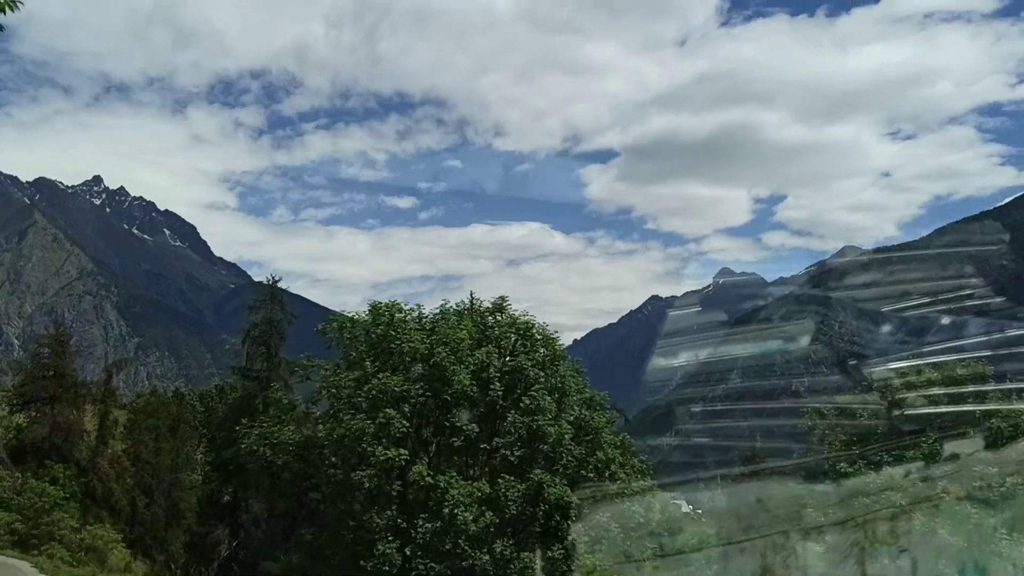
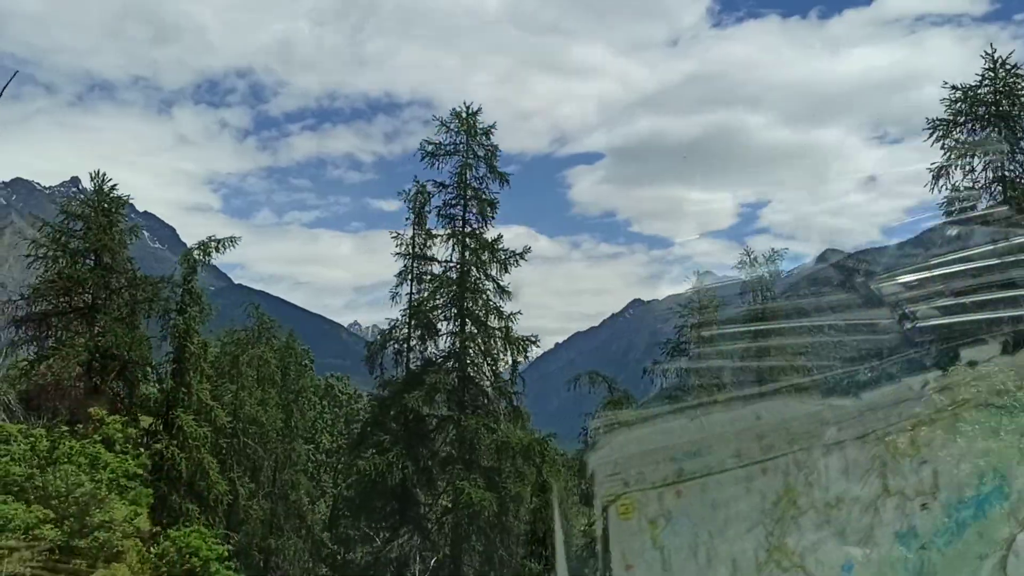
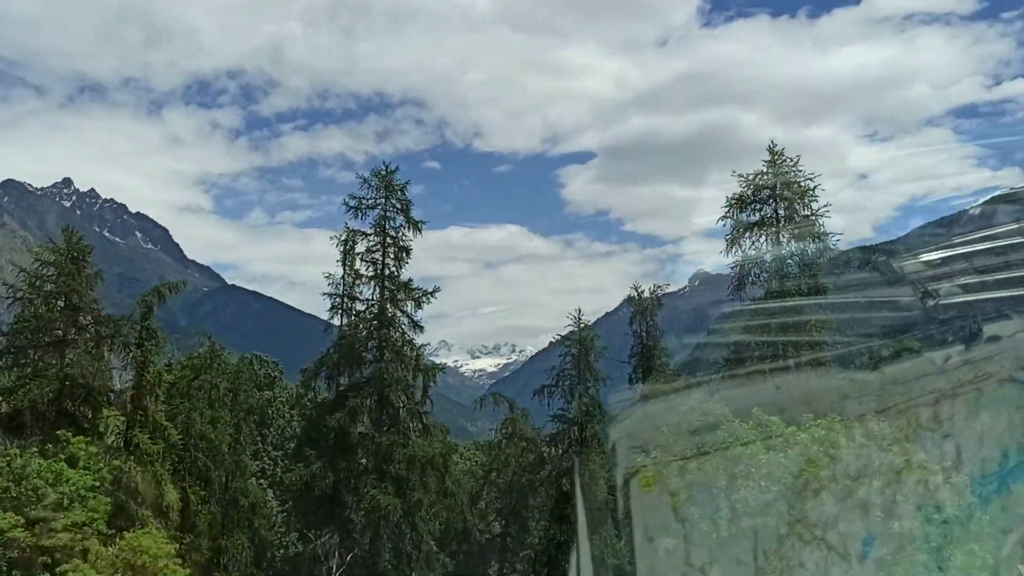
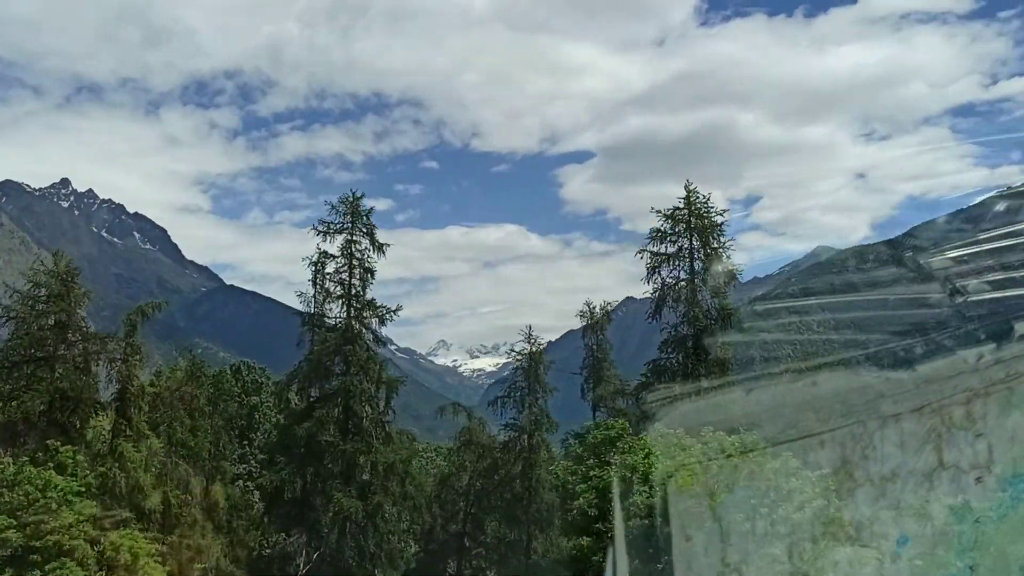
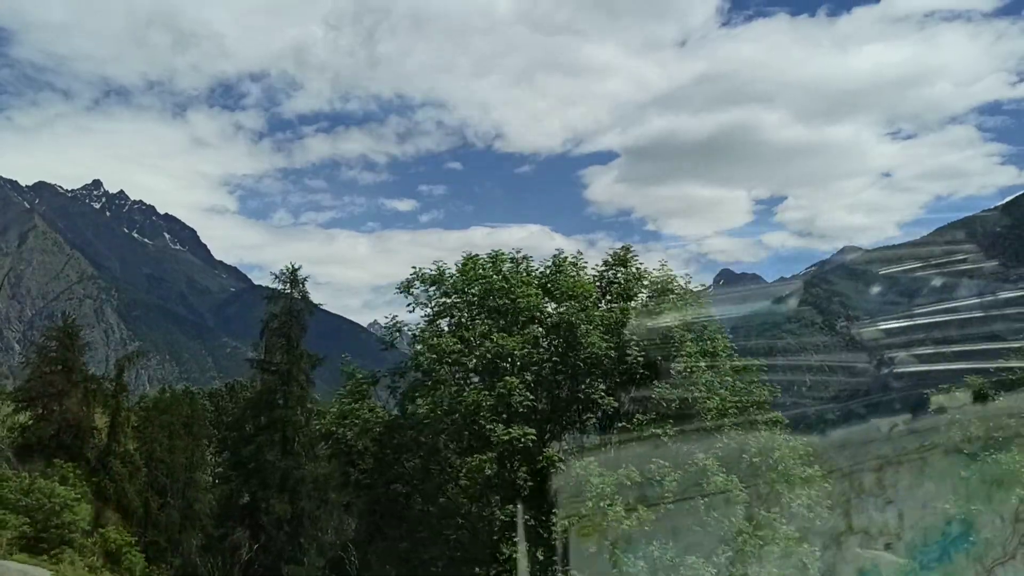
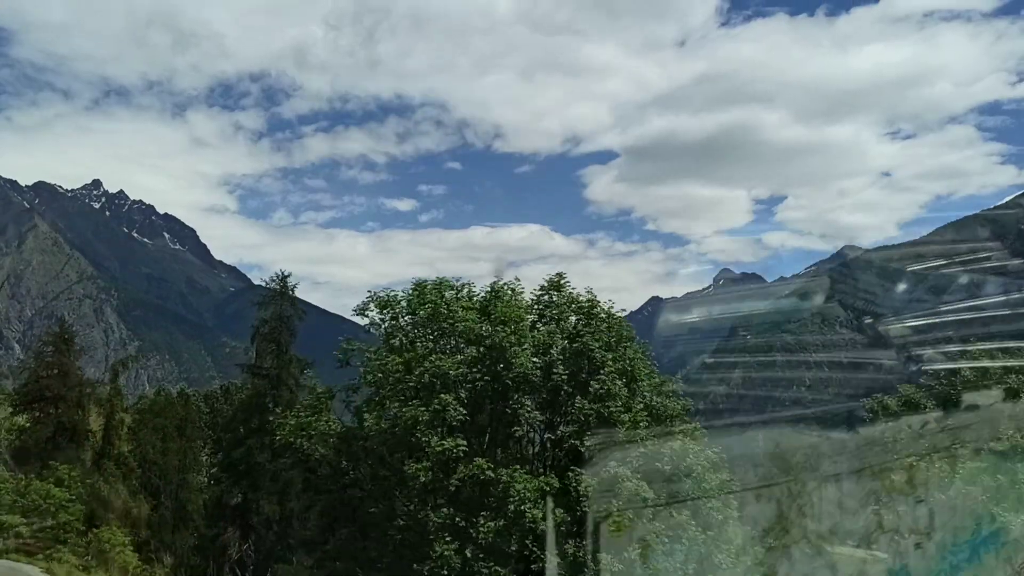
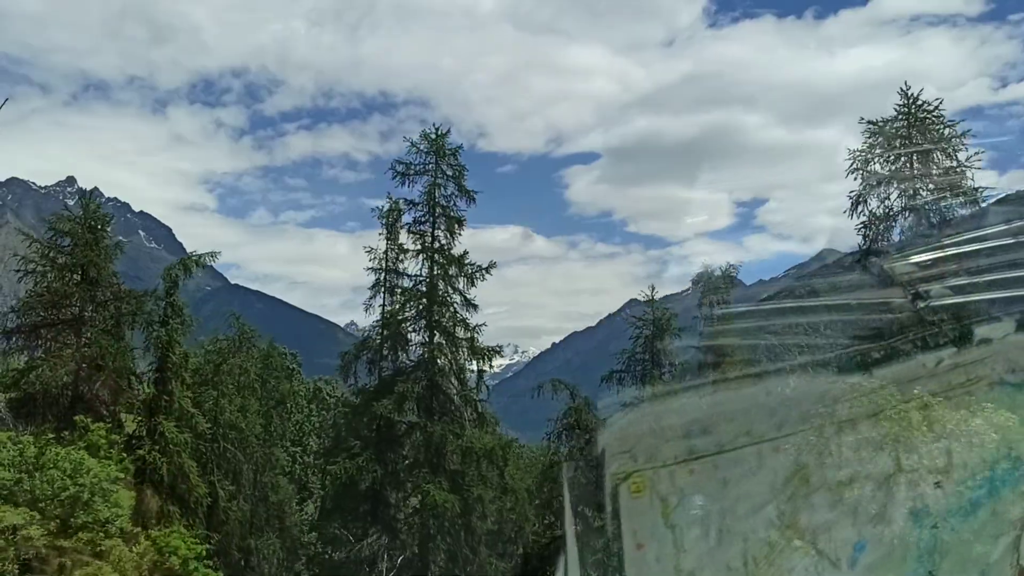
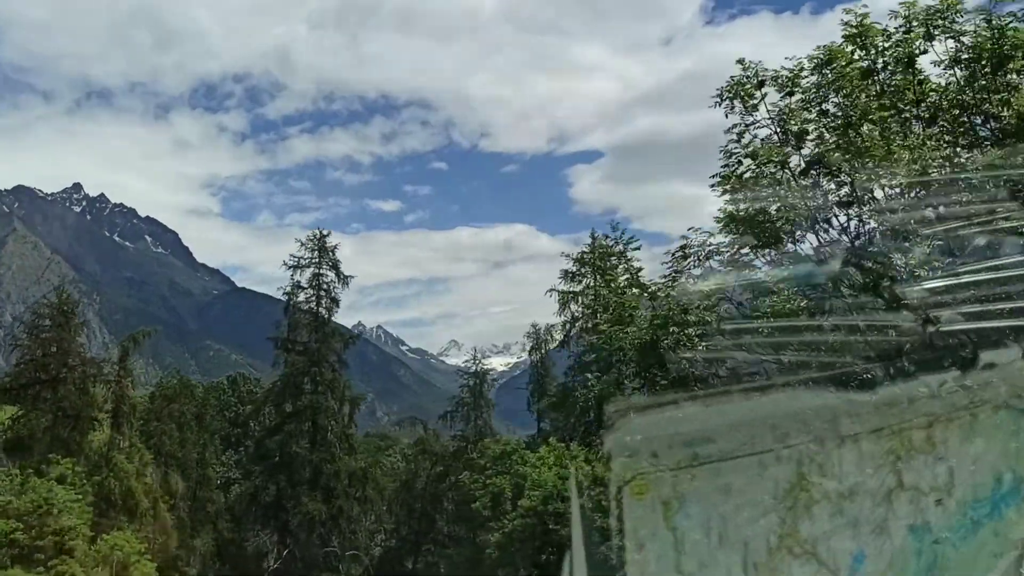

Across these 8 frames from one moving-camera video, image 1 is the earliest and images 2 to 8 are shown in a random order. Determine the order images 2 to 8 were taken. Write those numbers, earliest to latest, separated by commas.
6, 5, 8, 4, 3, 7, 2
